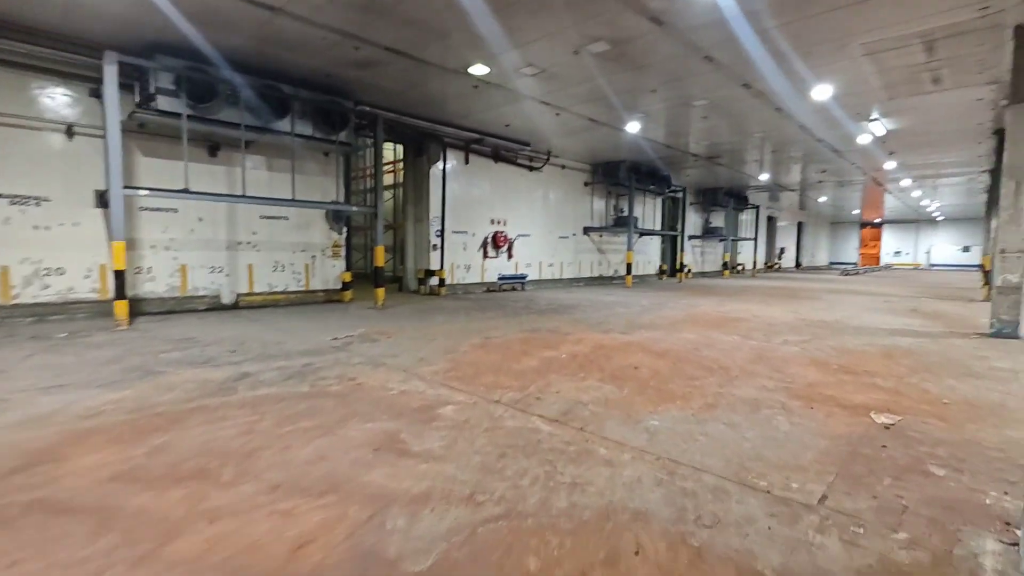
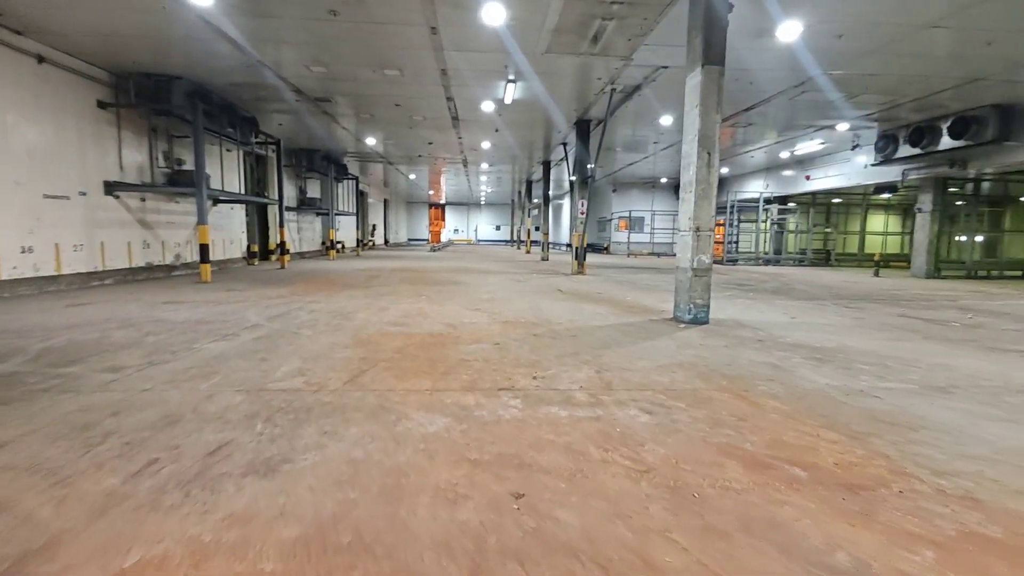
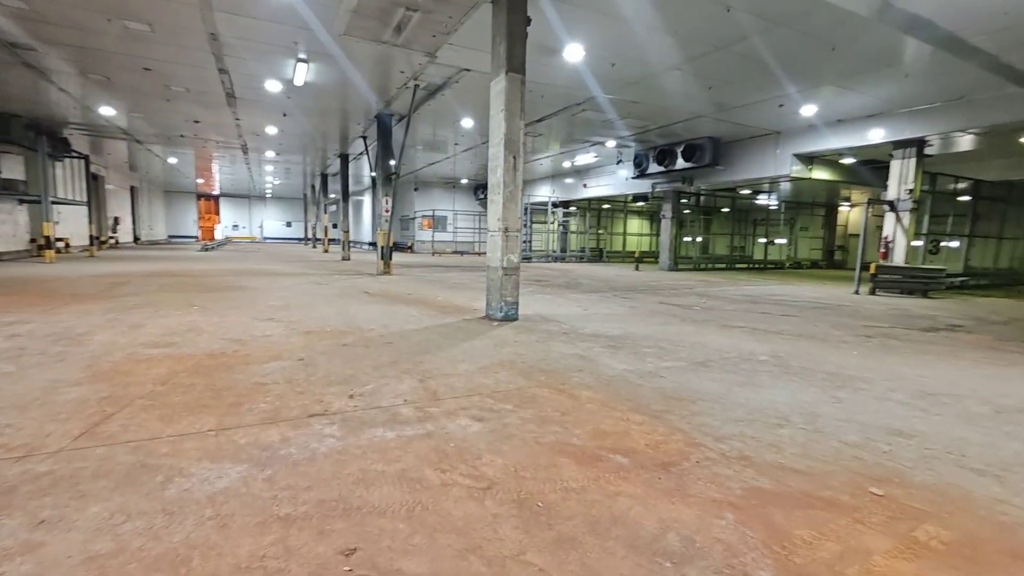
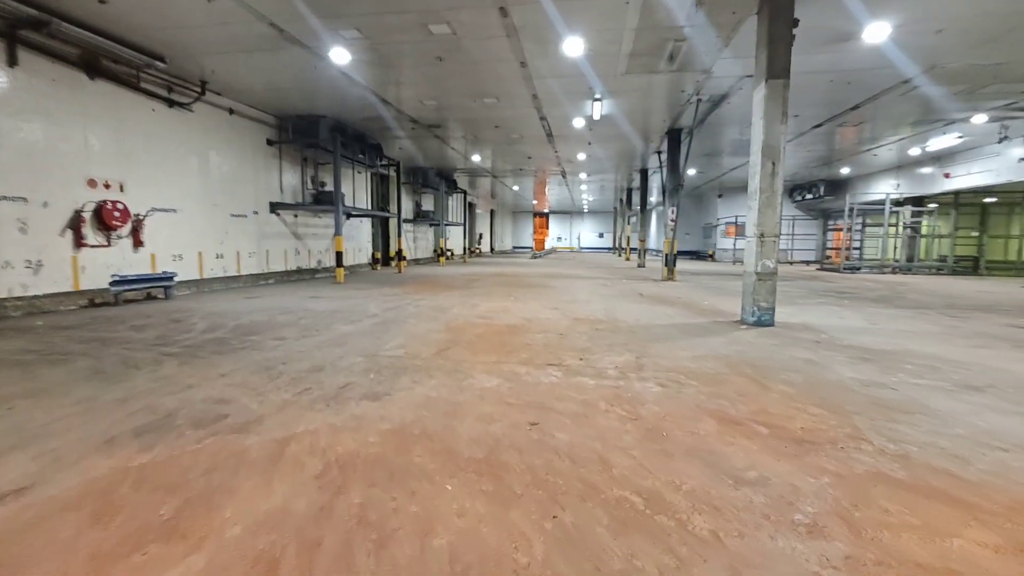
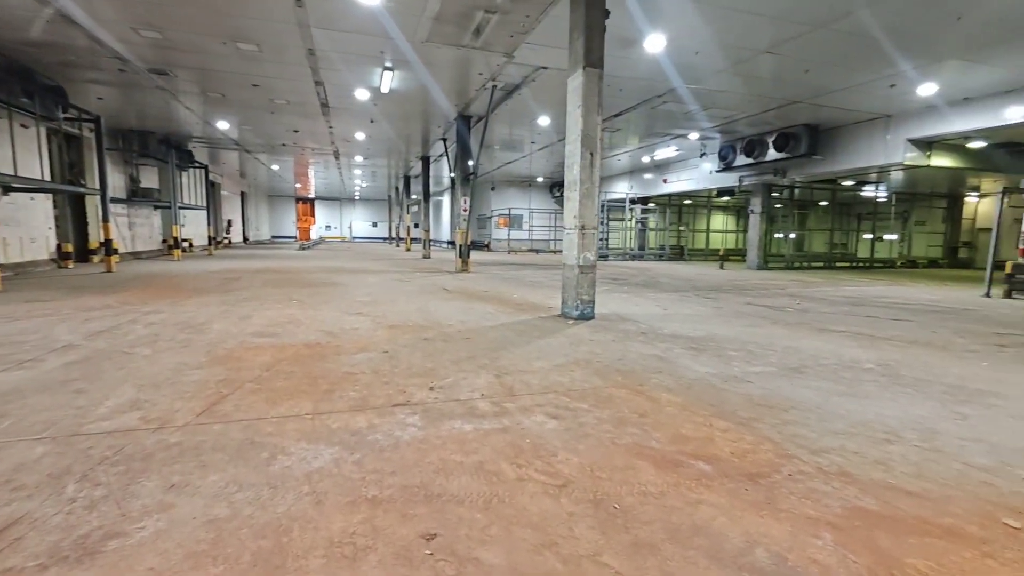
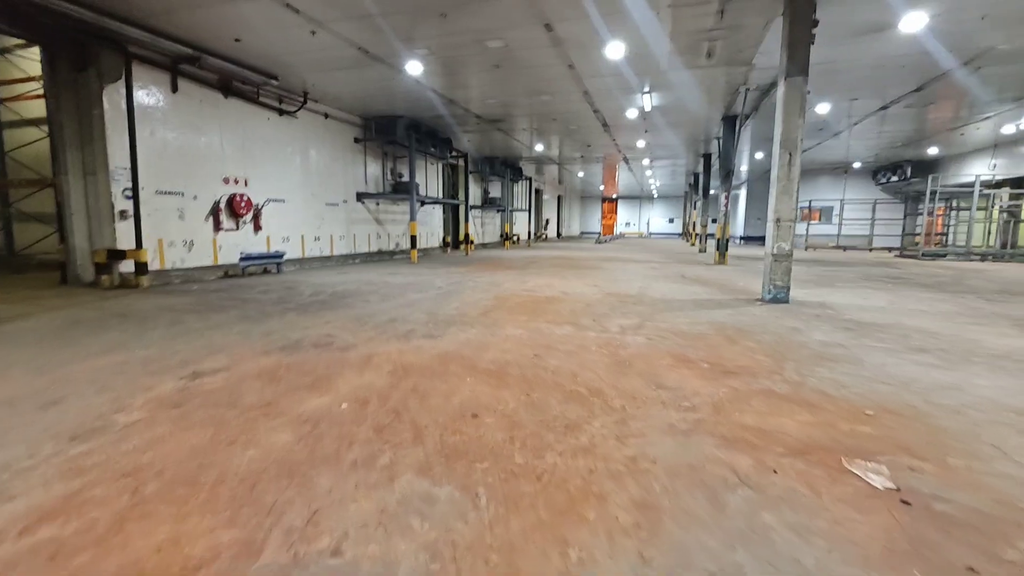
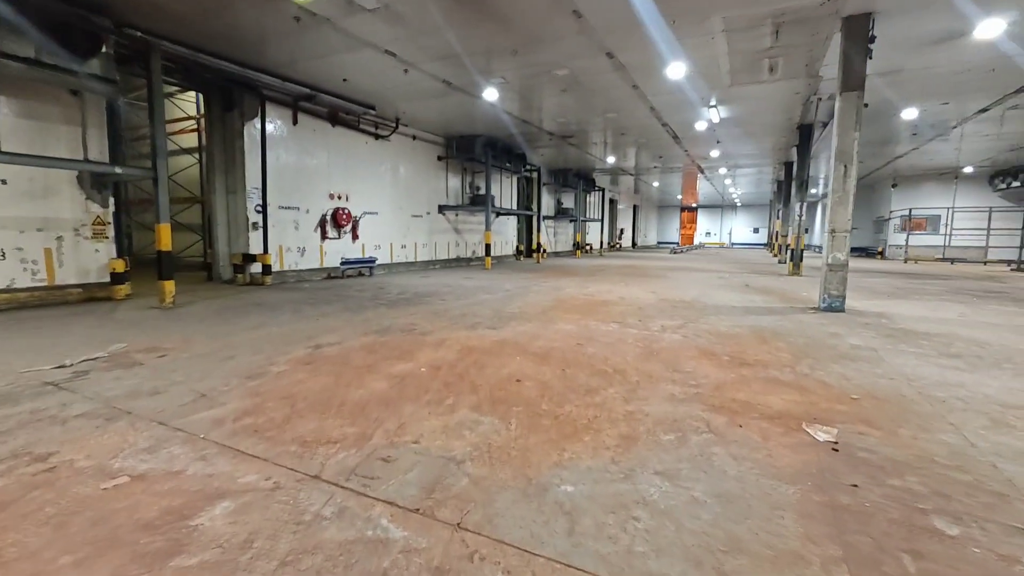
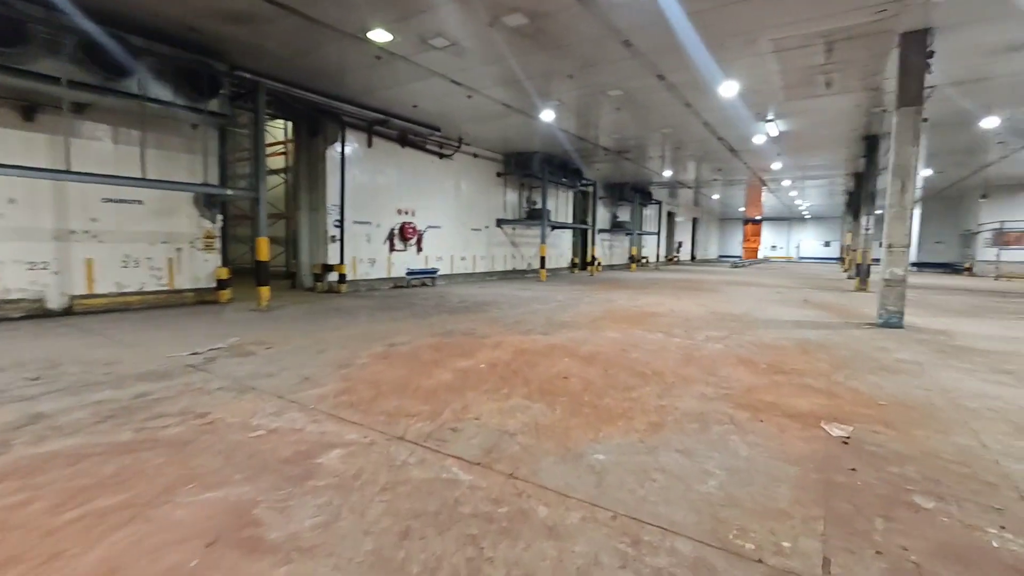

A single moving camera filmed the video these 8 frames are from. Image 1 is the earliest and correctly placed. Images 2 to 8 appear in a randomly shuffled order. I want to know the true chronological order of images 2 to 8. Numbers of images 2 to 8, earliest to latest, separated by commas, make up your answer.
8, 7, 6, 4, 2, 5, 3
